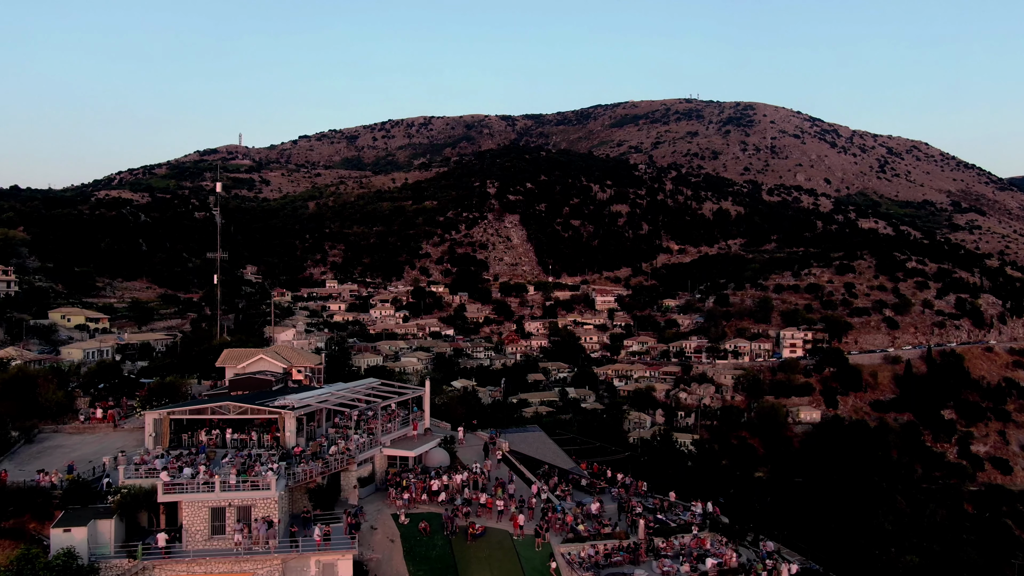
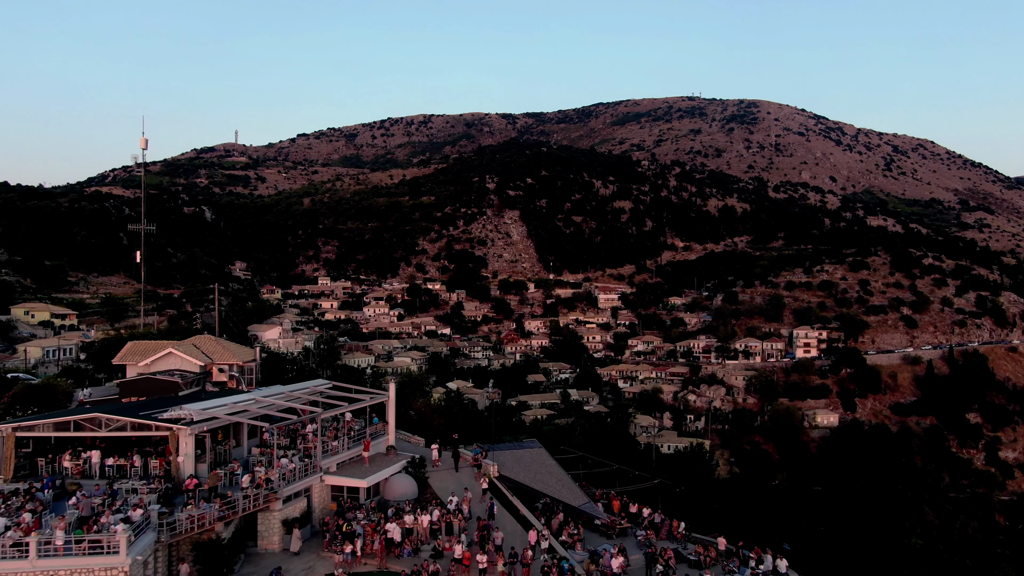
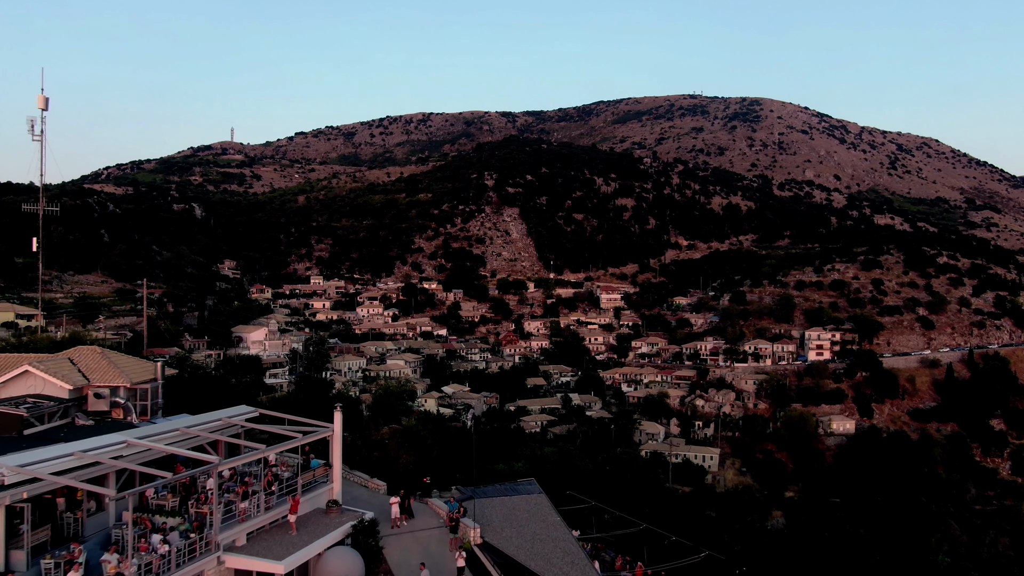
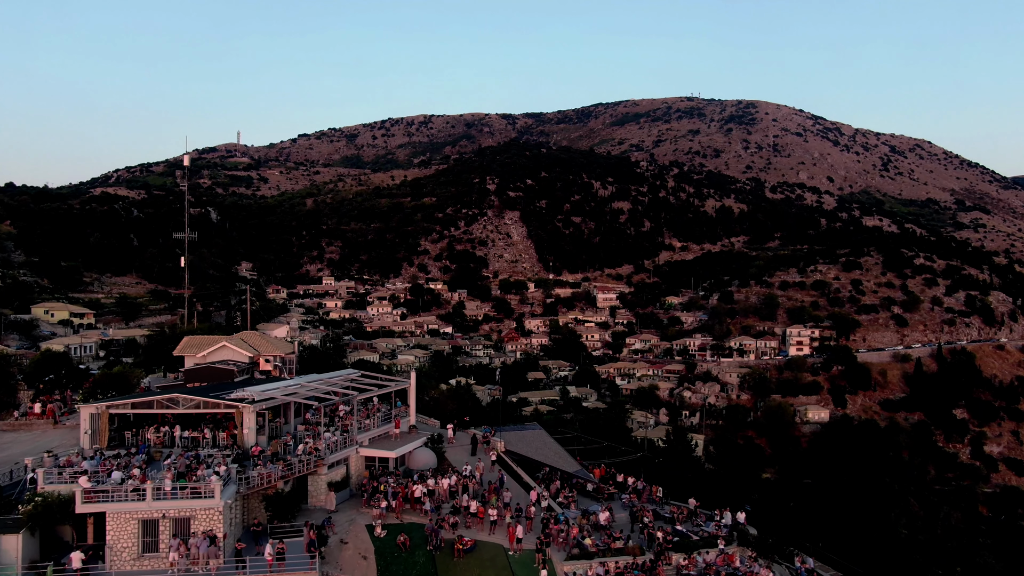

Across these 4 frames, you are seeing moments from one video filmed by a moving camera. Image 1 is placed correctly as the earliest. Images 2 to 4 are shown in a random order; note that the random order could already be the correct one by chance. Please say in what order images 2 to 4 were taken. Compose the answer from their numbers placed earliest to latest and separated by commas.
4, 2, 3
